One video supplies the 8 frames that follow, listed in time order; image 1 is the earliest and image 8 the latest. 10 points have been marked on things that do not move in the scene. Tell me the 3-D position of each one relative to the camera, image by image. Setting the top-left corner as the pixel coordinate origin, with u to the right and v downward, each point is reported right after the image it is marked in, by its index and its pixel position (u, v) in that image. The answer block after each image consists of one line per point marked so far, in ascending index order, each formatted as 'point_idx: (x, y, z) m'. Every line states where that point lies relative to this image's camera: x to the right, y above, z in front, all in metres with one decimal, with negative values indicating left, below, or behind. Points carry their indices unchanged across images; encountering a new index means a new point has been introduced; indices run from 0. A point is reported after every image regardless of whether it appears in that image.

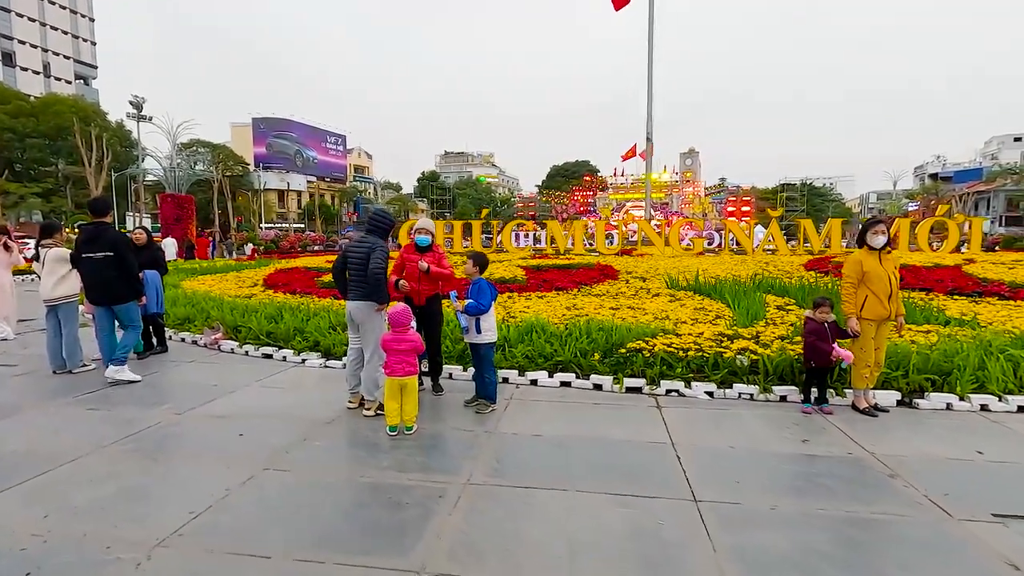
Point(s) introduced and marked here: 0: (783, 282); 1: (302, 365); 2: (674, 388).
0: (+4.9, +0.1, +9.7) m
1: (-2.5, -0.9, +6.3) m
2: (+1.6, -1.0, +5.2) m
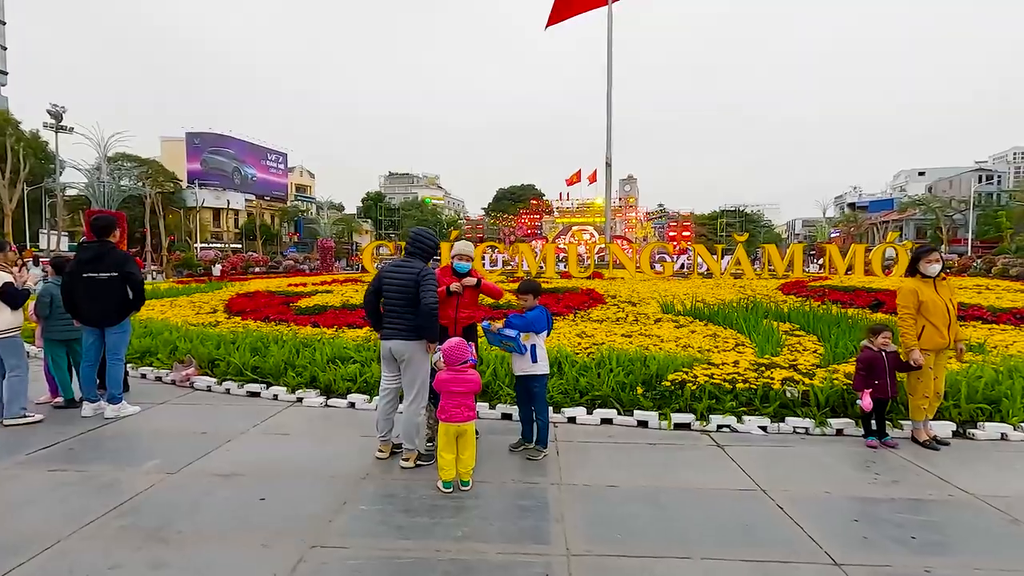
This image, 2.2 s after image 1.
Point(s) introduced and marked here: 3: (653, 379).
0: (+4.8, -0.3, +9.8) m
1: (-2.2, -1.2, +5.6) m
2: (+1.9, -1.2, +4.8) m
3: (+1.4, -0.9, +5.3) m
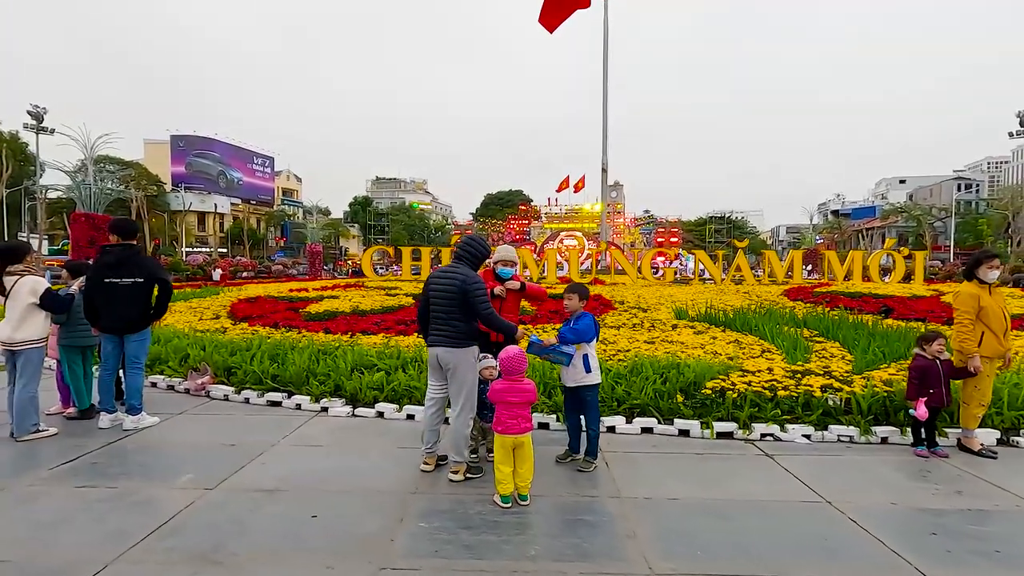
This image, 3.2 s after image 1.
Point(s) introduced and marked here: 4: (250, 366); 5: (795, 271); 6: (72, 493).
0: (+5.0, -0.5, +9.8) m
1: (-1.9, -1.3, +5.4) m
2: (+2.3, -1.3, +4.7) m
3: (+1.8, -1.0, +5.2) m
4: (-3.0, -0.9, +6.2) m
5: (+8.9, +0.5, +16.9) m
6: (-2.9, -1.4, +3.5) m
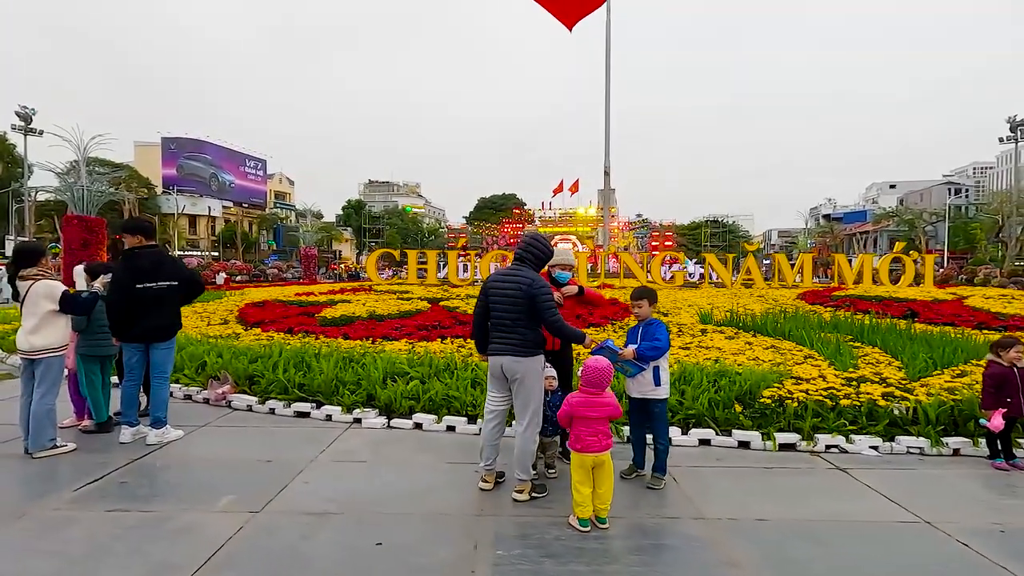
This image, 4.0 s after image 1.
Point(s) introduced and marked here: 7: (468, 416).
0: (+5.4, -0.5, +9.6) m
1: (-1.5, -1.3, +5.1) m
2: (+2.7, -1.3, +4.5) m
3: (+2.2, -1.0, +5.0) m
4: (-2.6, -0.9, +5.8) m
5: (+9.2, +0.4, +16.7) m
6: (-2.5, -1.4, +3.2) m
7: (-0.4, -1.2, +5.1) m
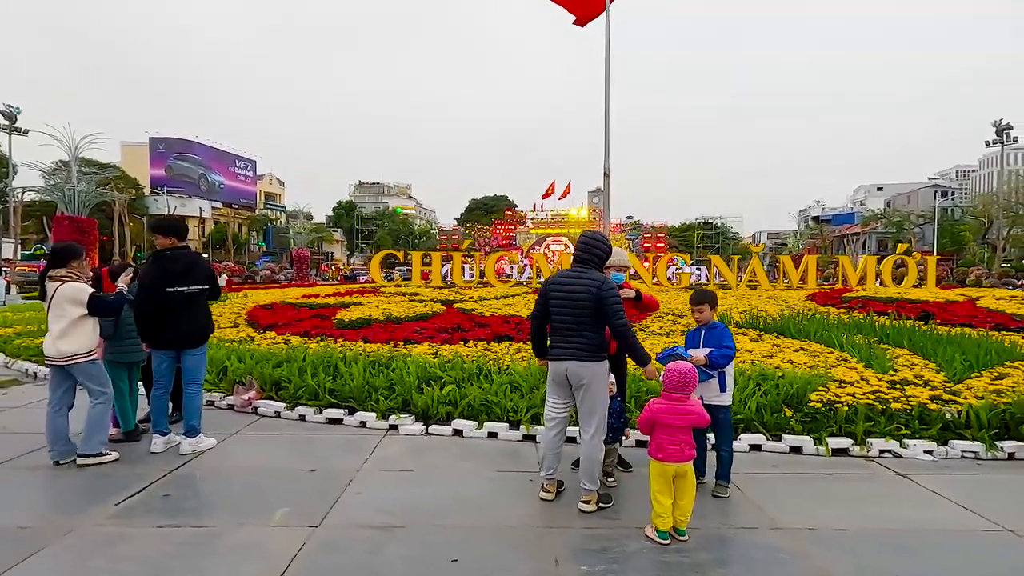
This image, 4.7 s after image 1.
0: (+5.7, -0.5, +9.5) m
1: (-1.1, -1.3, +4.9) m
2: (+3.1, -1.3, +4.4) m
3: (+2.6, -1.0, +4.9) m
4: (-2.2, -1.0, +5.7) m
5: (+9.4, +0.4, +16.8) m
6: (-2.0, -1.4, +3.0) m
7: (0.0, -1.2, +4.9) m
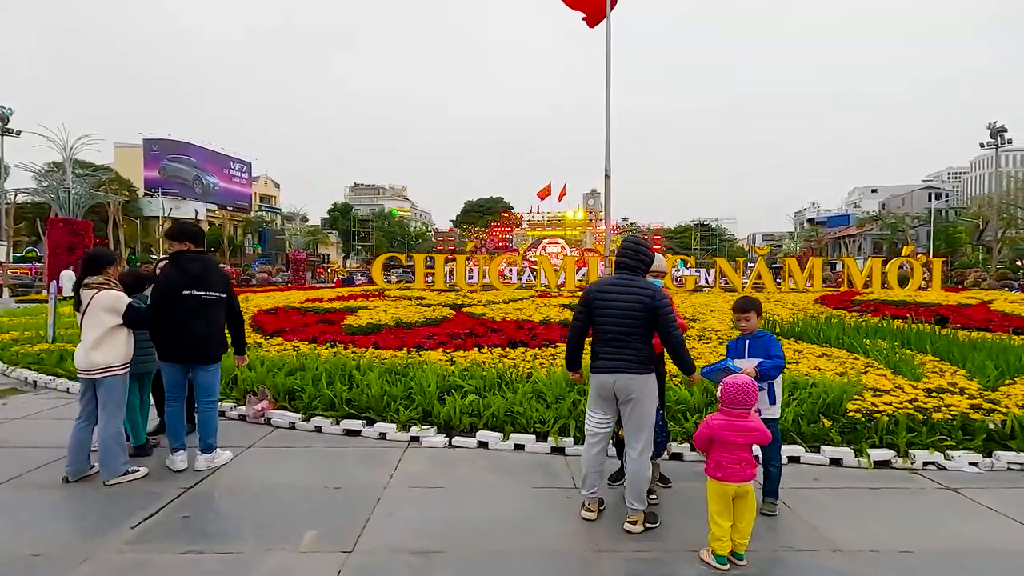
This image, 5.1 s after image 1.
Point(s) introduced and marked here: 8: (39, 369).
0: (+5.9, -0.6, +9.4) m
1: (-0.8, -1.4, +4.7) m
2: (+3.4, -1.4, +4.3) m
3: (+2.8, -1.1, +4.7) m
4: (-2.0, -1.0, +5.5) m
5: (+9.5, +0.3, +16.7) m
6: (-1.8, -1.5, +2.8) m
7: (+0.2, -1.3, +4.8) m
8: (-6.4, -1.1, +7.3) m
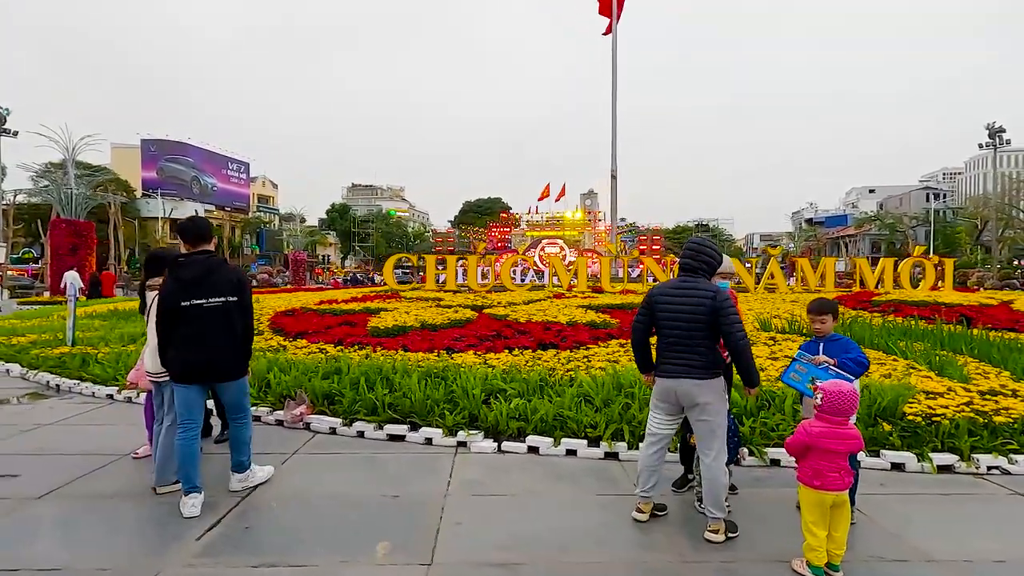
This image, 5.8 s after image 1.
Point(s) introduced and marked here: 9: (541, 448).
0: (+6.3, -0.6, +9.3) m
1: (-0.4, -1.4, +4.6) m
2: (+3.8, -1.4, +4.2) m
3: (+3.3, -1.1, +4.7) m
4: (-1.6, -1.1, +5.3) m
5: (+9.9, +0.3, +16.6) m
6: (-1.3, -1.5, +2.7) m
7: (+0.7, -1.3, +4.7) m
8: (-6.0, -1.1, +7.1) m
9: (+0.2, -1.4, +4.6) m
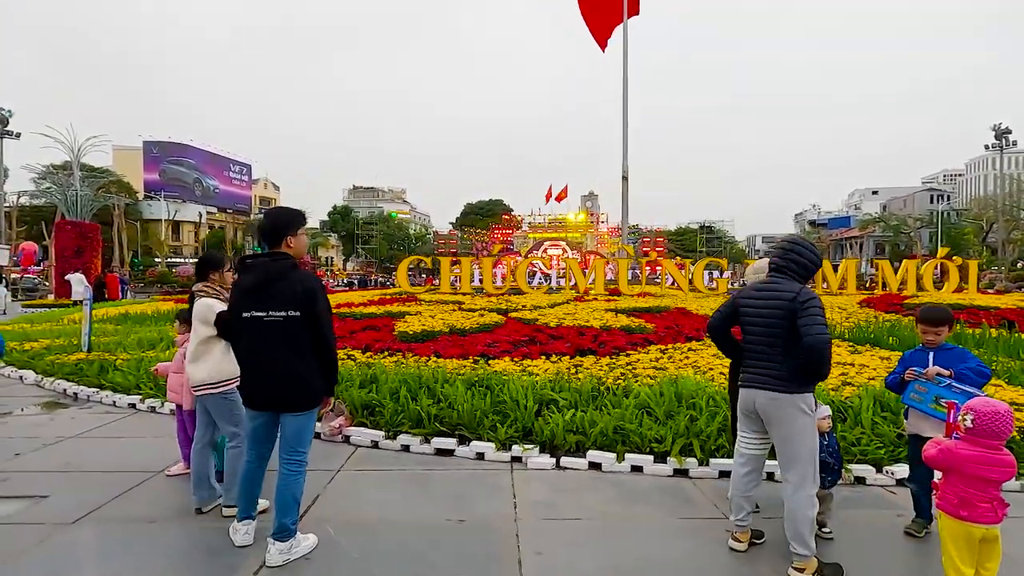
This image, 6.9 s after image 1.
0: (+6.8, -0.7, +9.0) m
1: (+0.1, -1.4, +4.3) m
2: (+4.3, -1.4, +3.9) m
3: (+3.8, -1.1, +4.3) m
4: (-1.1, -1.1, +5.0) m
5: (+10.3, +0.2, +16.3) m
6: (-0.8, -1.5, +2.4) m
7: (+1.1, -1.3, +4.4) m
8: (-5.5, -1.2, +6.8) m
9: (+0.7, -1.4, +4.2) m
